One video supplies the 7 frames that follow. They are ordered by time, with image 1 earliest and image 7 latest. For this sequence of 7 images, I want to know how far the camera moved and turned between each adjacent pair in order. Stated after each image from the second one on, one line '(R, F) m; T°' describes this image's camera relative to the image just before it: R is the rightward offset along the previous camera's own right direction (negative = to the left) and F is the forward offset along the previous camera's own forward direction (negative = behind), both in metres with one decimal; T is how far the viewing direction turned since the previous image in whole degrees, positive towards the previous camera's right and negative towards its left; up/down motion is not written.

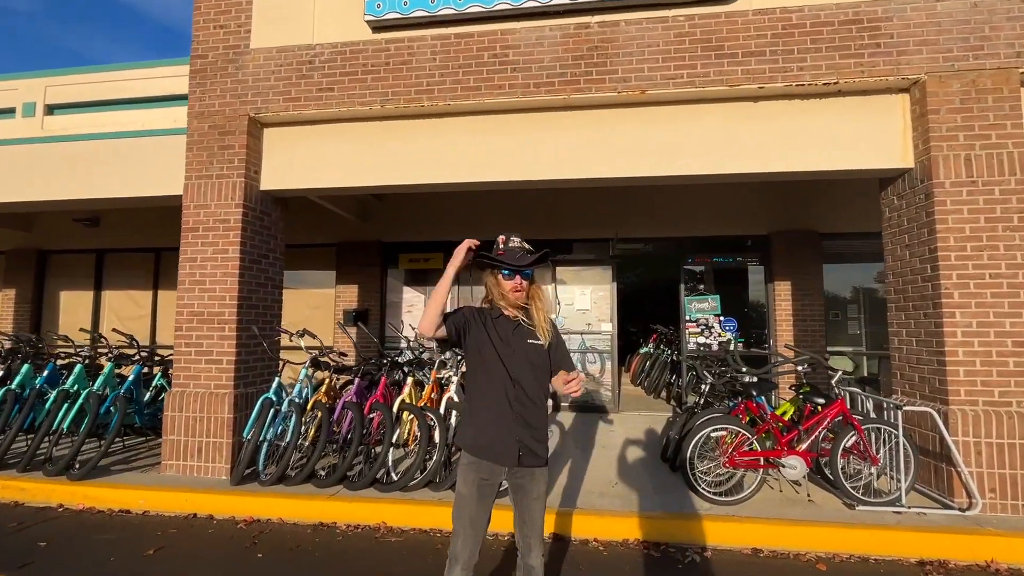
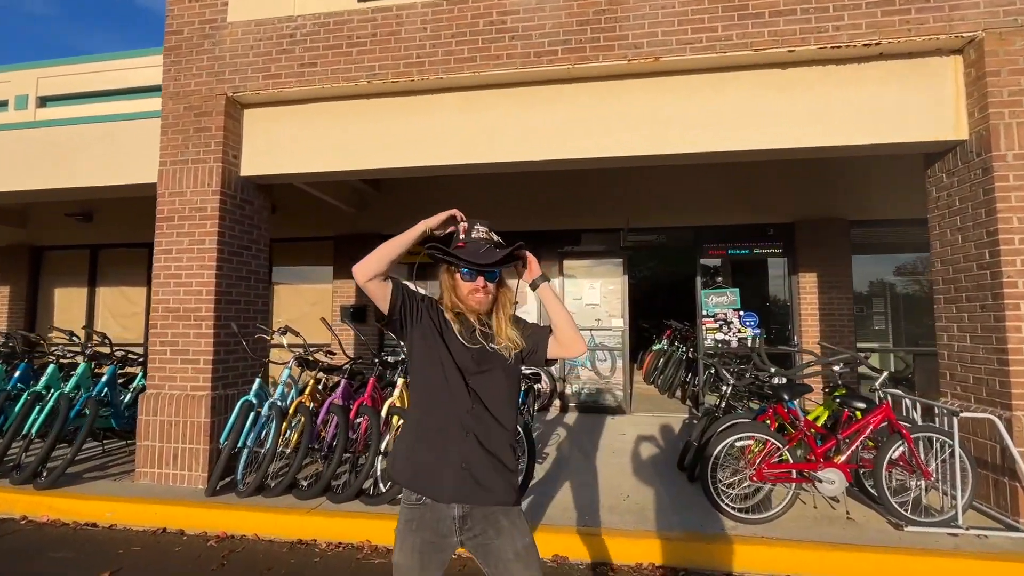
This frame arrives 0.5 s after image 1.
(+0.1, +0.5) m; -1°
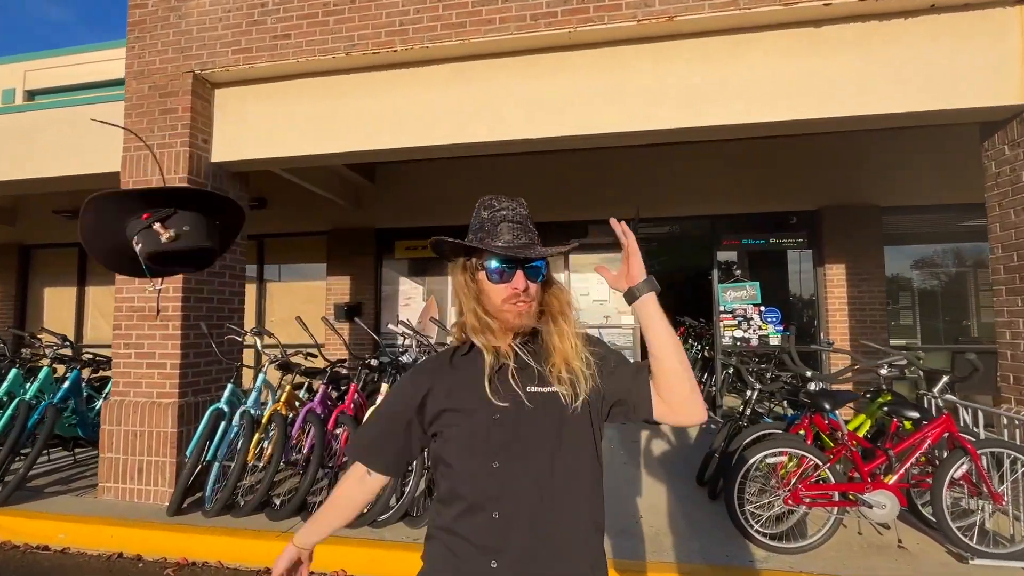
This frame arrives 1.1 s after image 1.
(+0.1, +0.5) m; -1°
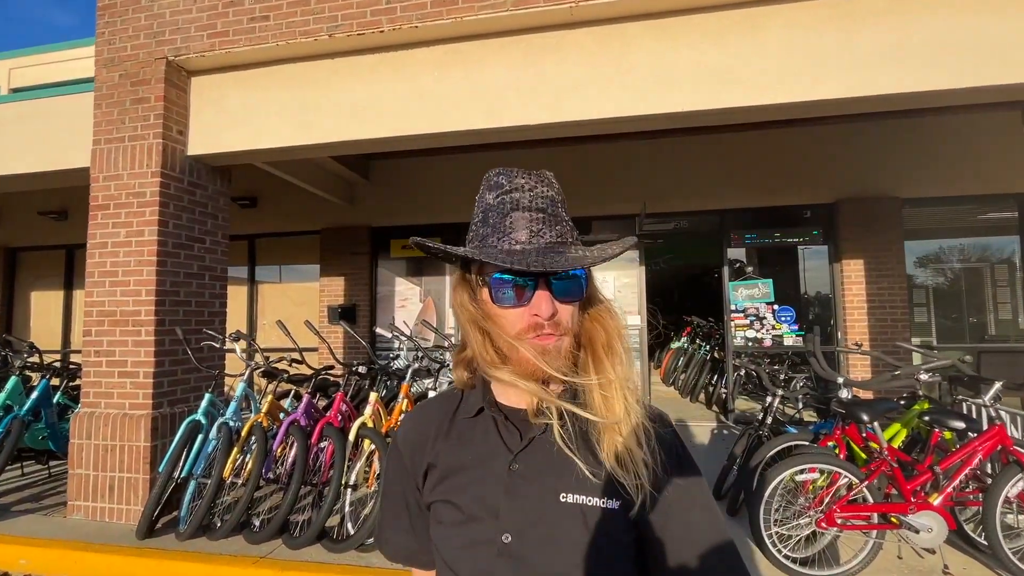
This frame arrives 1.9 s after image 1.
(0.0, +0.3) m; 0°
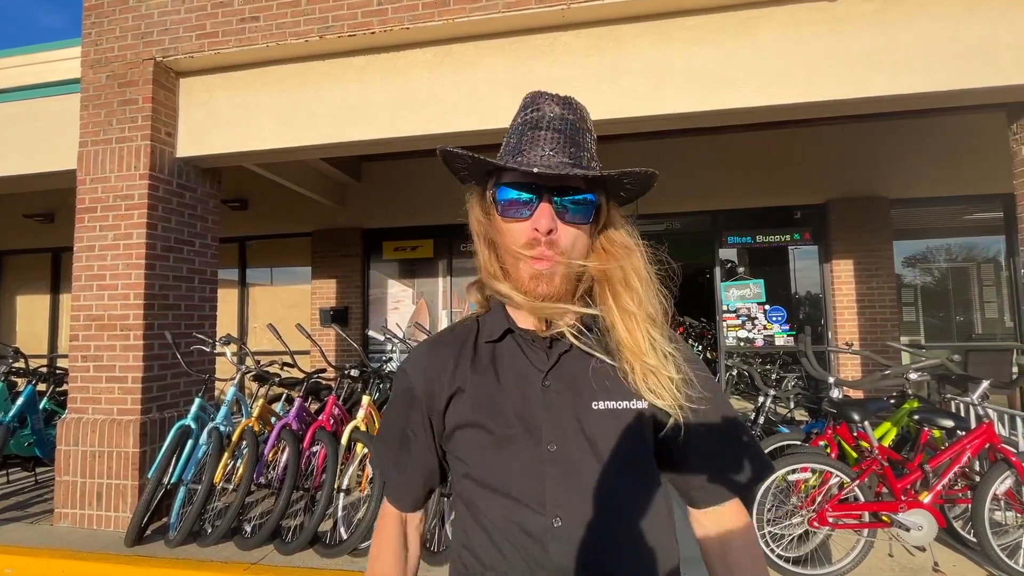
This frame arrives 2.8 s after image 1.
(0.0, 0.0) m; +1°
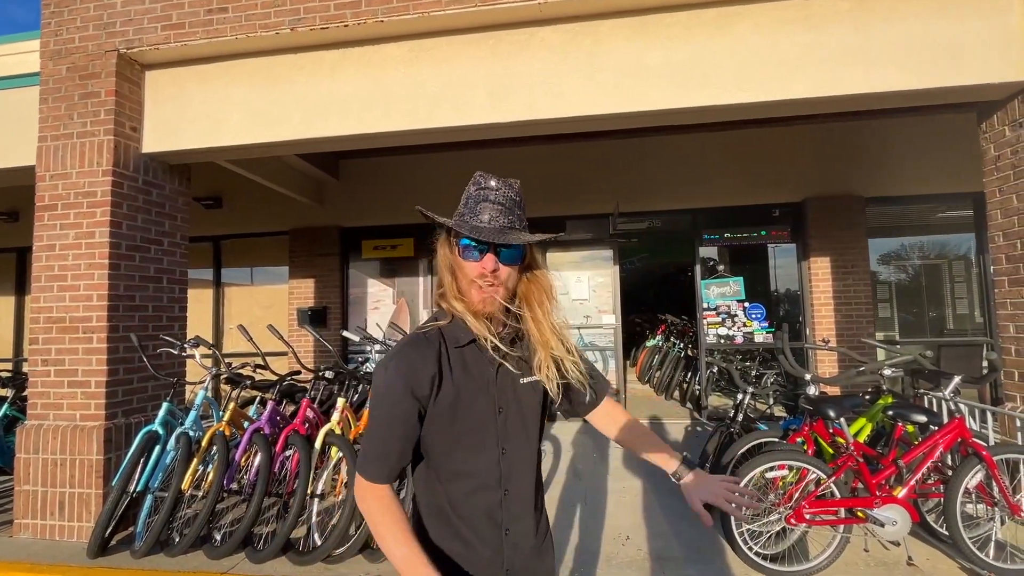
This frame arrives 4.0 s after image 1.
(0.0, +0.1) m; +2°
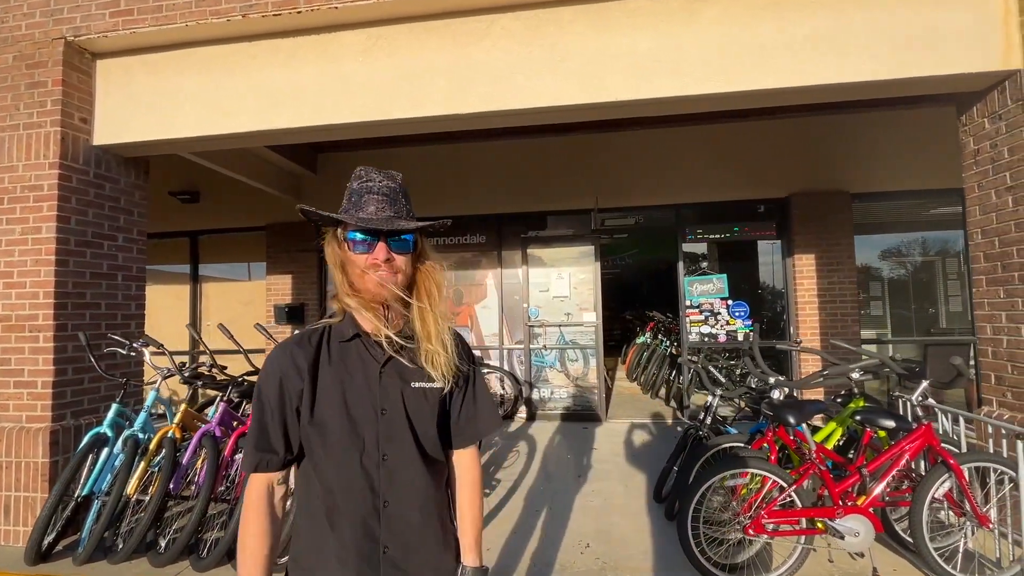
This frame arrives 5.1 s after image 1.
(+0.3, +0.1) m; 0°
